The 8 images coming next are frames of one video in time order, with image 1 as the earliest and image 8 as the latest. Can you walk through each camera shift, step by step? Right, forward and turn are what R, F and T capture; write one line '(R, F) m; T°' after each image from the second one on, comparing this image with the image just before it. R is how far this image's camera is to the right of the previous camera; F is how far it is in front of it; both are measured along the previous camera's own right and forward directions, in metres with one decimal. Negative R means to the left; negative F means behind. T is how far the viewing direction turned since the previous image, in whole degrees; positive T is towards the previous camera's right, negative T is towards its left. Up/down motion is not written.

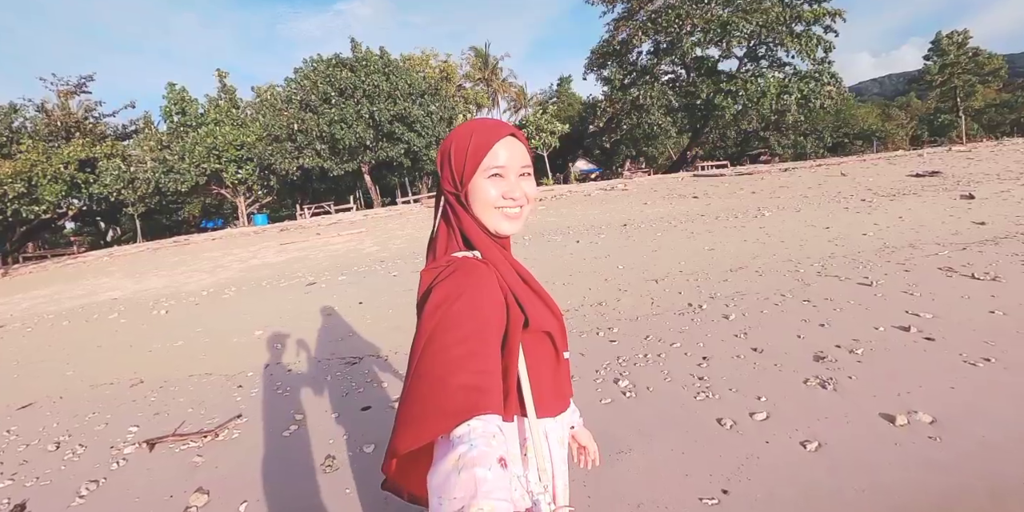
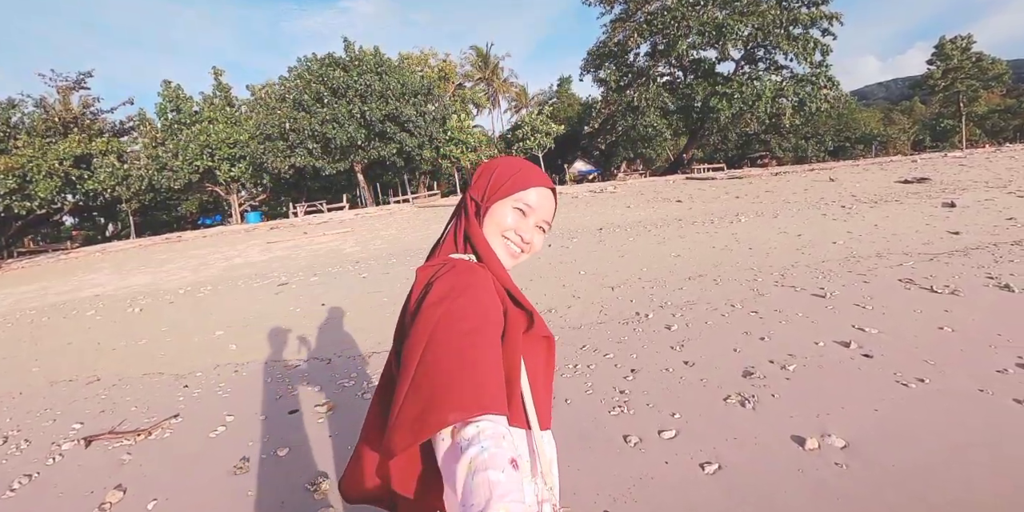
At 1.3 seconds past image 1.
(+0.6, +0.1) m; -1°
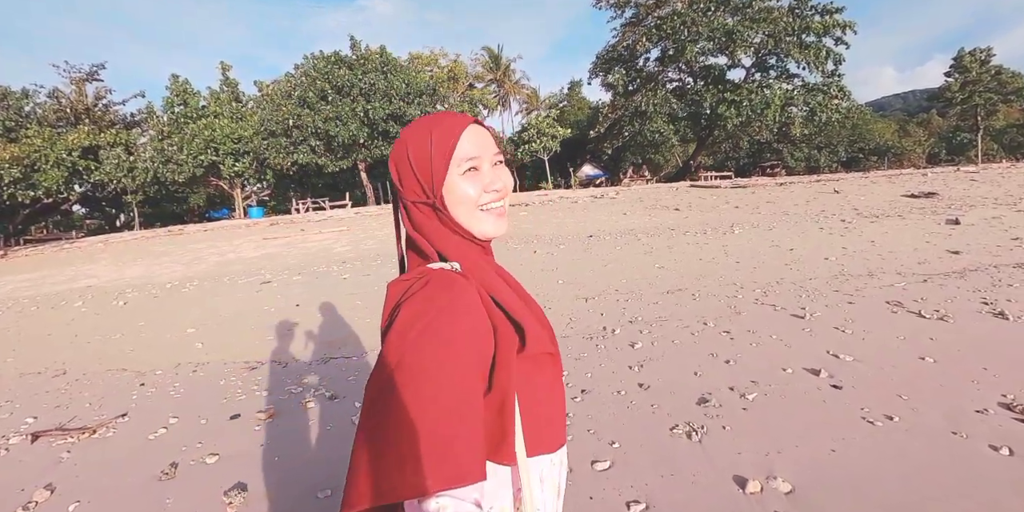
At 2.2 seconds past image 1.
(+0.5, +0.2) m; -1°
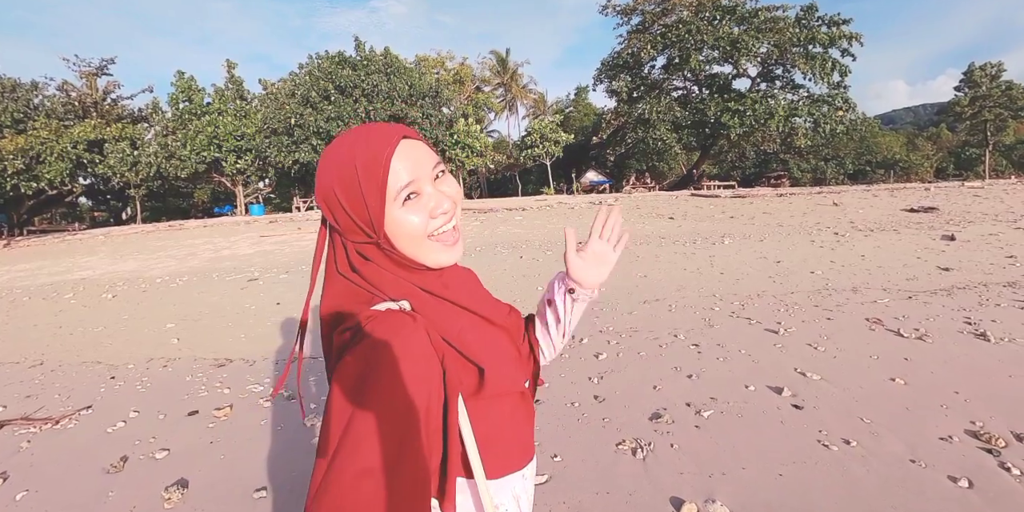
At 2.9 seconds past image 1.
(+0.4, +0.1) m; -1°
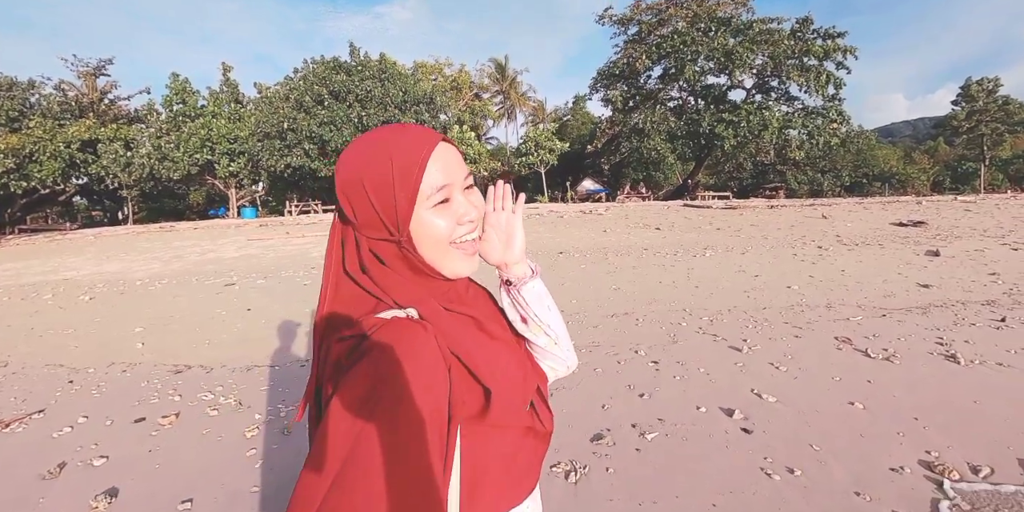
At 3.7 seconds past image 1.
(+0.4, +0.1) m; 0°
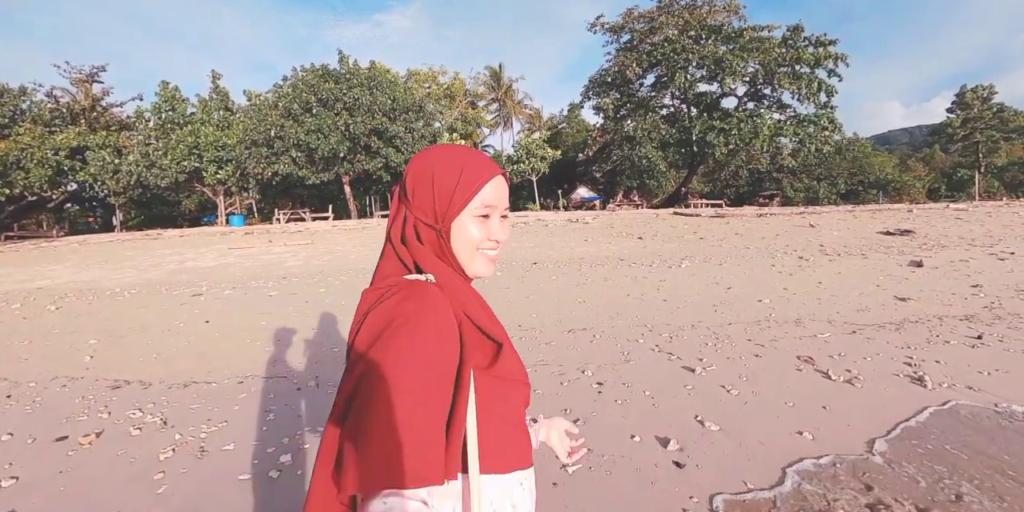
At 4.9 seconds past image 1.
(+0.5, +0.2) m; 0°
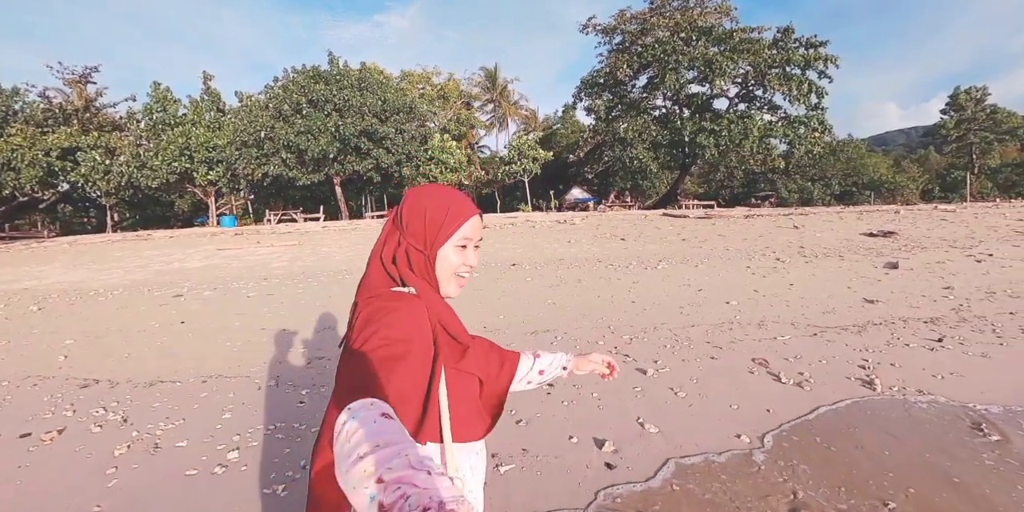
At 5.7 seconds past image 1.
(+0.4, 0.0) m; 0°
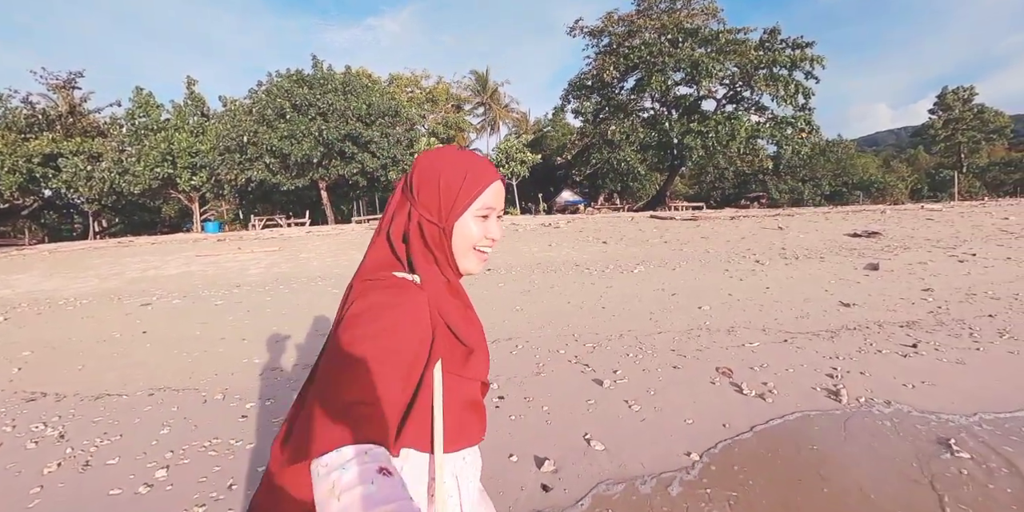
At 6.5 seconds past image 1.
(+0.4, +0.2) m; 0°
